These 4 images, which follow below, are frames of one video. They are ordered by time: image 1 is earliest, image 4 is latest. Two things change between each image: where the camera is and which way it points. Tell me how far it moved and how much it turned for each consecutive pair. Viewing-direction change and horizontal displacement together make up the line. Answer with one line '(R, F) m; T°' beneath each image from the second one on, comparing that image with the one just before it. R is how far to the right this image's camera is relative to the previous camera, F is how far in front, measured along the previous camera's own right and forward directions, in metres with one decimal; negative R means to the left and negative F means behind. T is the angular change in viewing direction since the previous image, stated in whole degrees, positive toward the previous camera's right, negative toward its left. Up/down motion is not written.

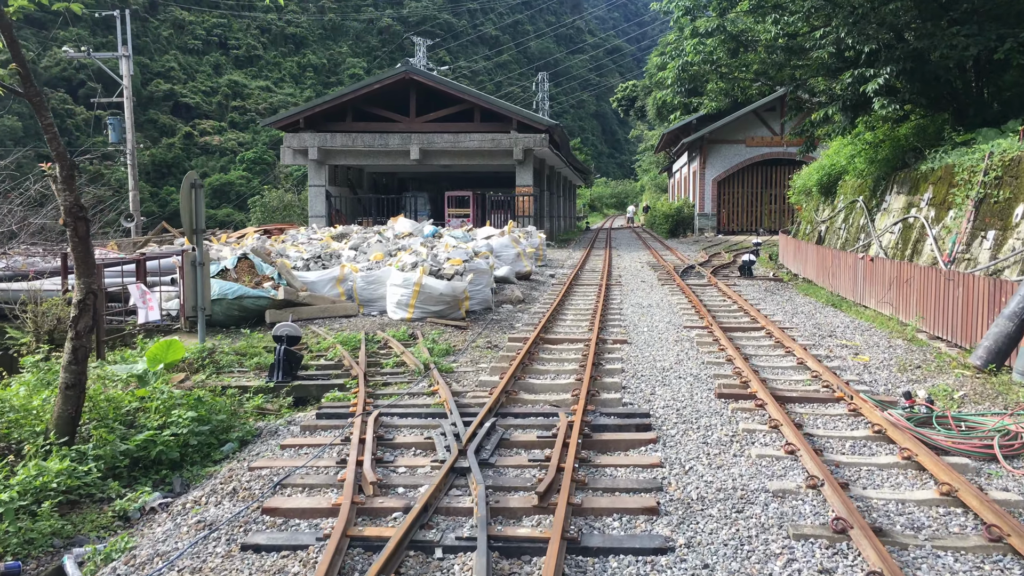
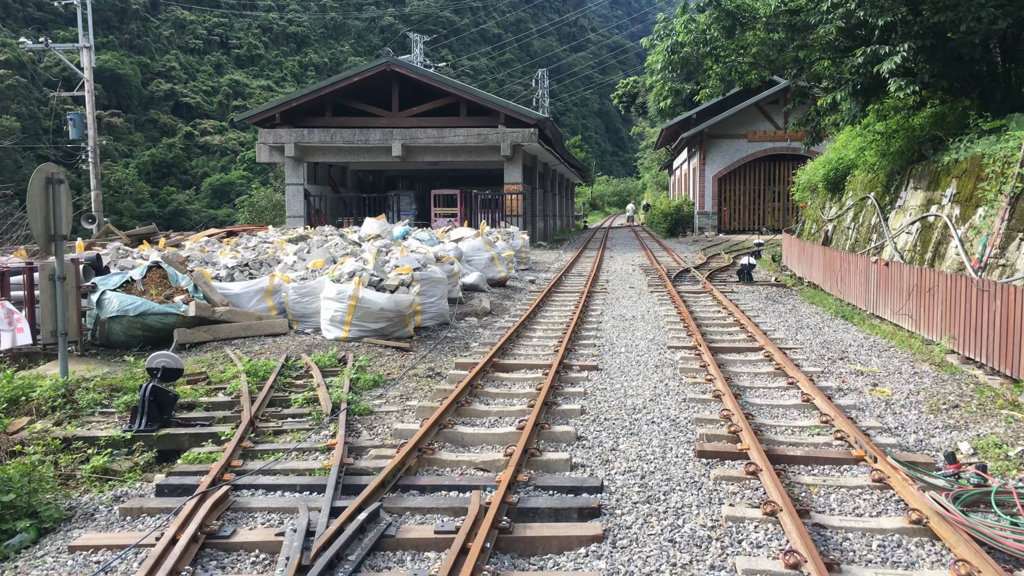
(+0.5, +1.4) m; 0°
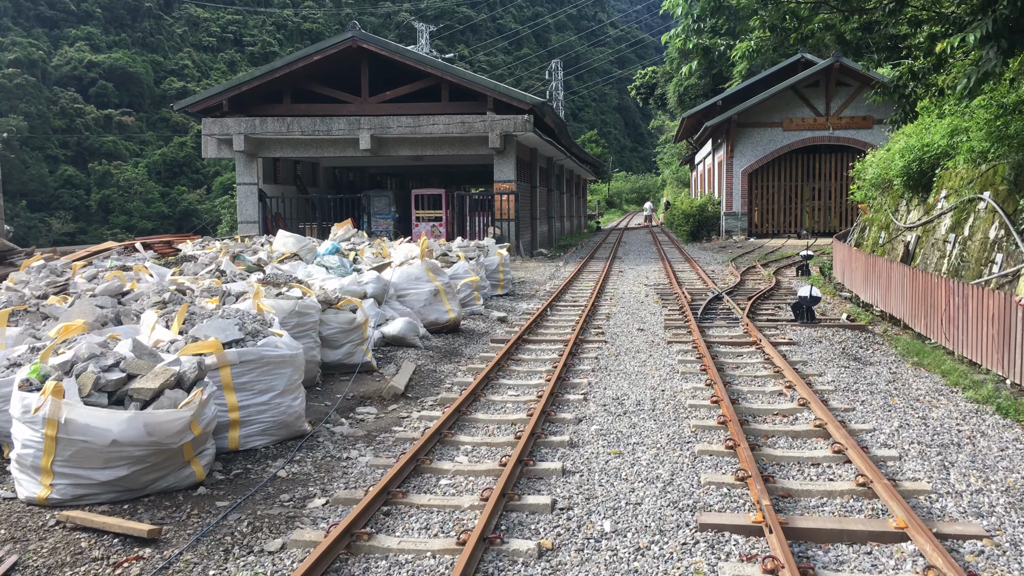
(+0.7, +4.0) m; -1°
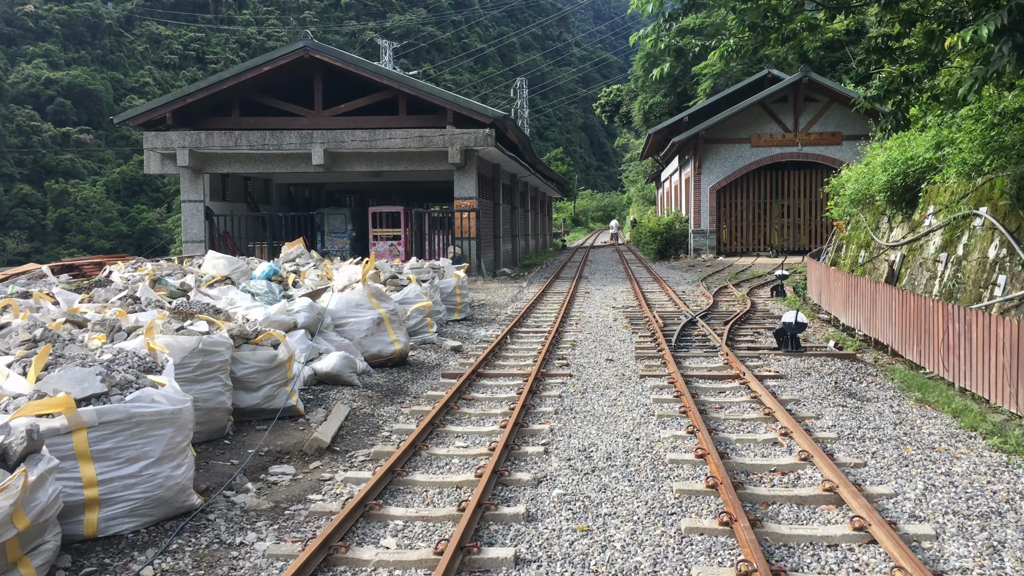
(+0.1, +1.0) m; +2°
